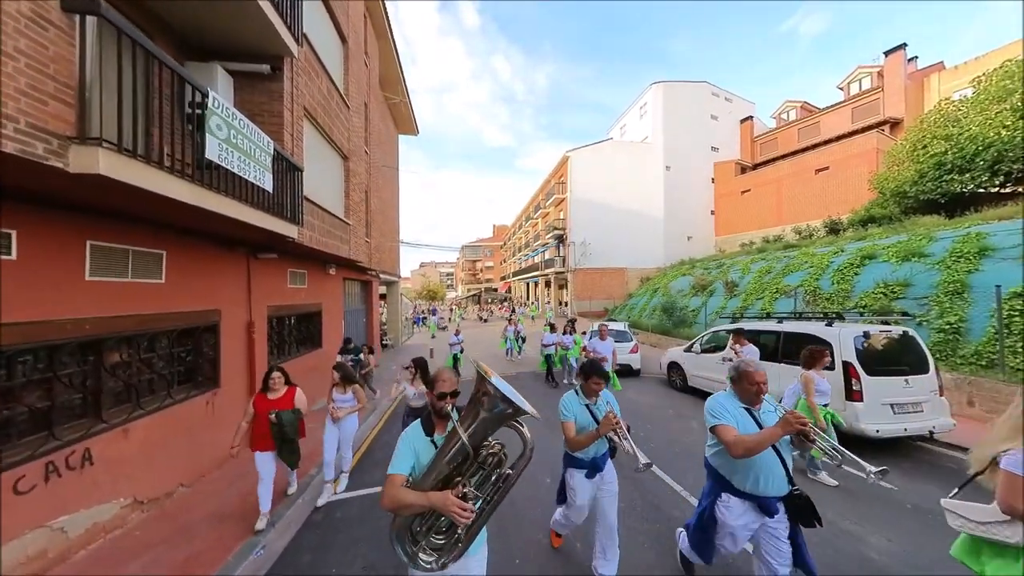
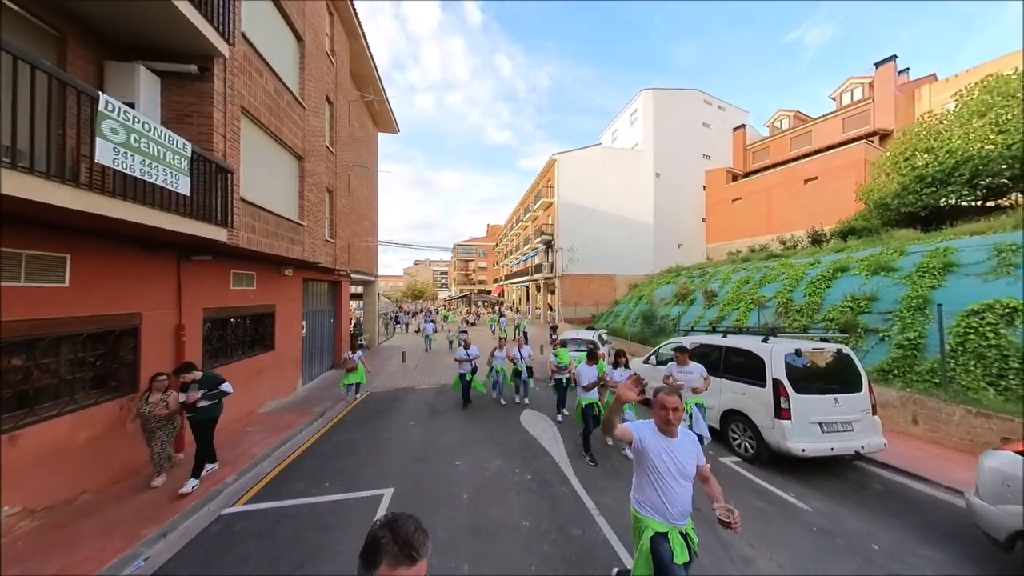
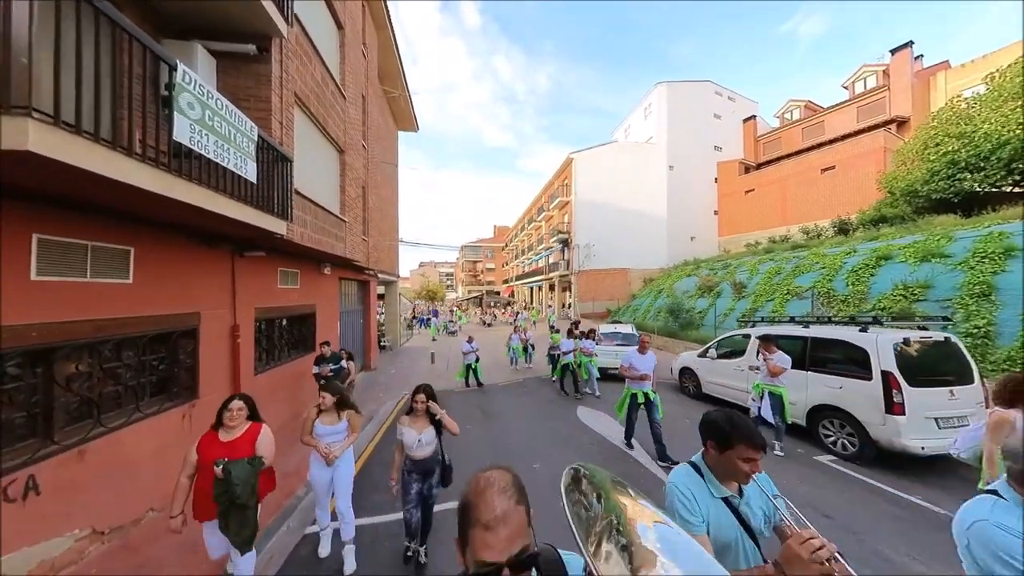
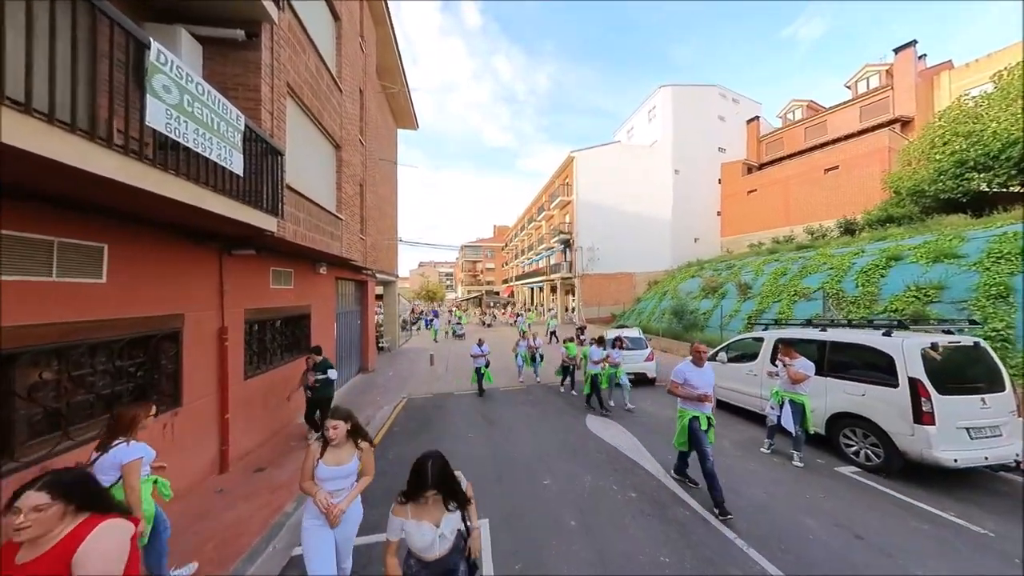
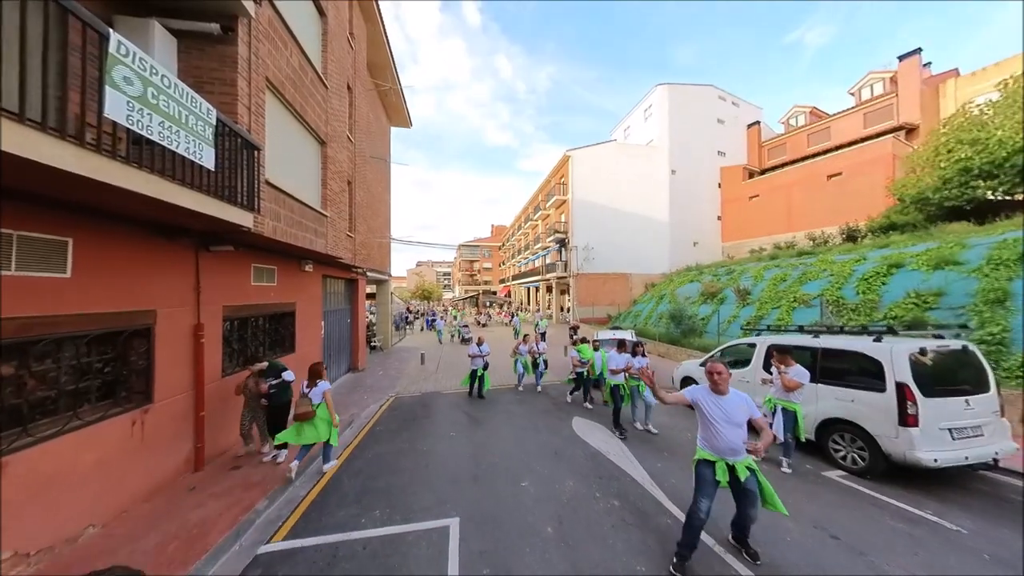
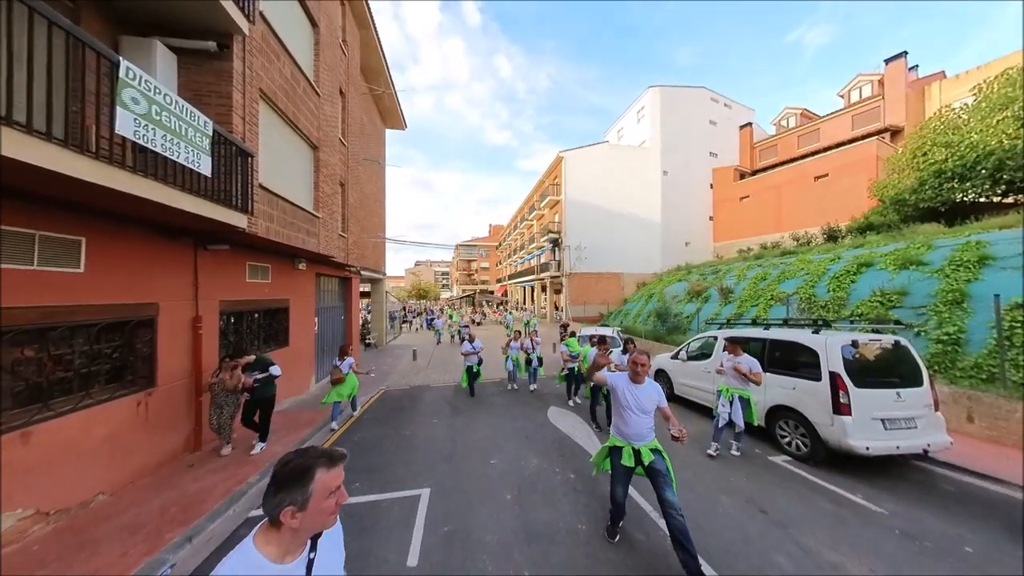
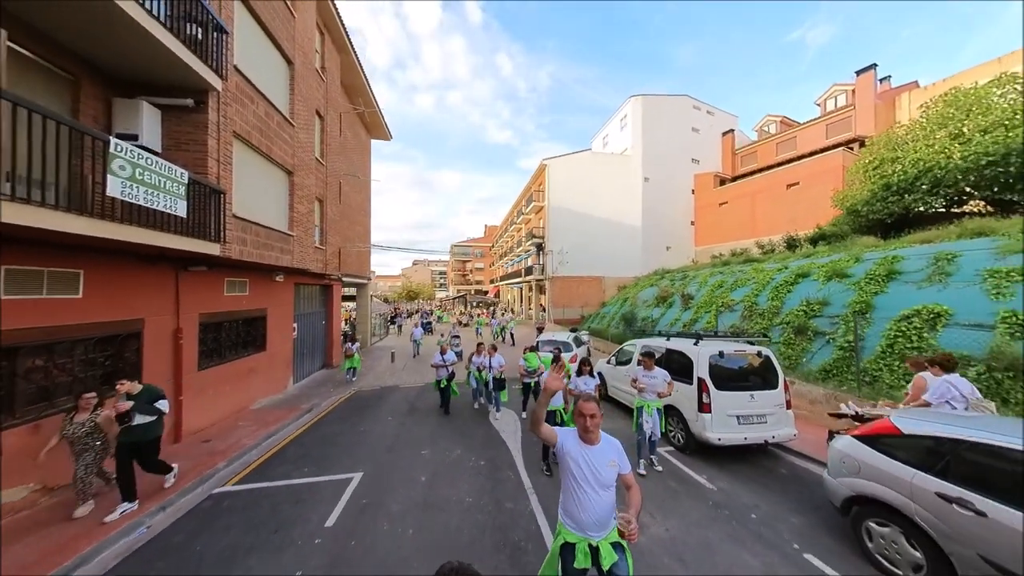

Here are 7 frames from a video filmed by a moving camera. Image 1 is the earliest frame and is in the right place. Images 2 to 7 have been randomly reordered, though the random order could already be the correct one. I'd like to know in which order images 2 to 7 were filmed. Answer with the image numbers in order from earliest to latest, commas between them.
3, 4, 5, 6, 2, 7
